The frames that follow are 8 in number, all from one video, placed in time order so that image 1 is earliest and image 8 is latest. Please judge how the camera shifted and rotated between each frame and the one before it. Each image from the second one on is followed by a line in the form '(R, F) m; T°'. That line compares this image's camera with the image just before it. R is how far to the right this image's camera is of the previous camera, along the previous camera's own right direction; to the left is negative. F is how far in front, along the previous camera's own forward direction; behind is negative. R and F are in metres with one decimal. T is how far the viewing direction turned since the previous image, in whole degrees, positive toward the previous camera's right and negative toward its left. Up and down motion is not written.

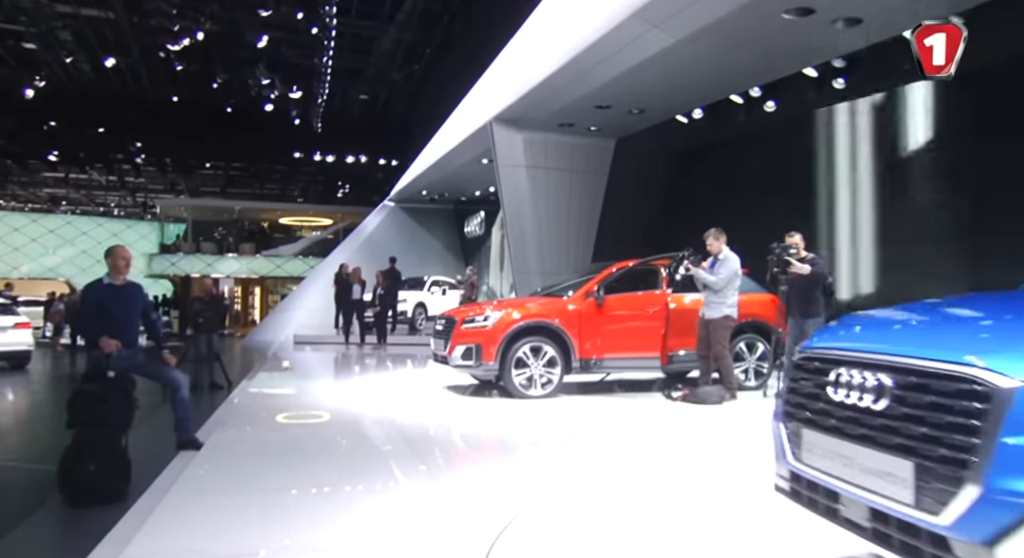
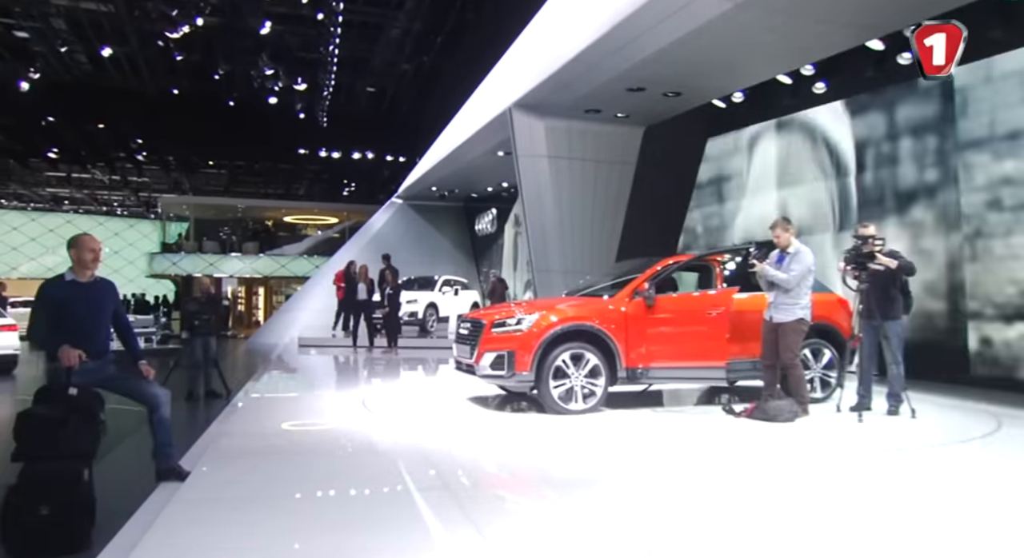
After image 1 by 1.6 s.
(-0.3, +0.8) m; 0°
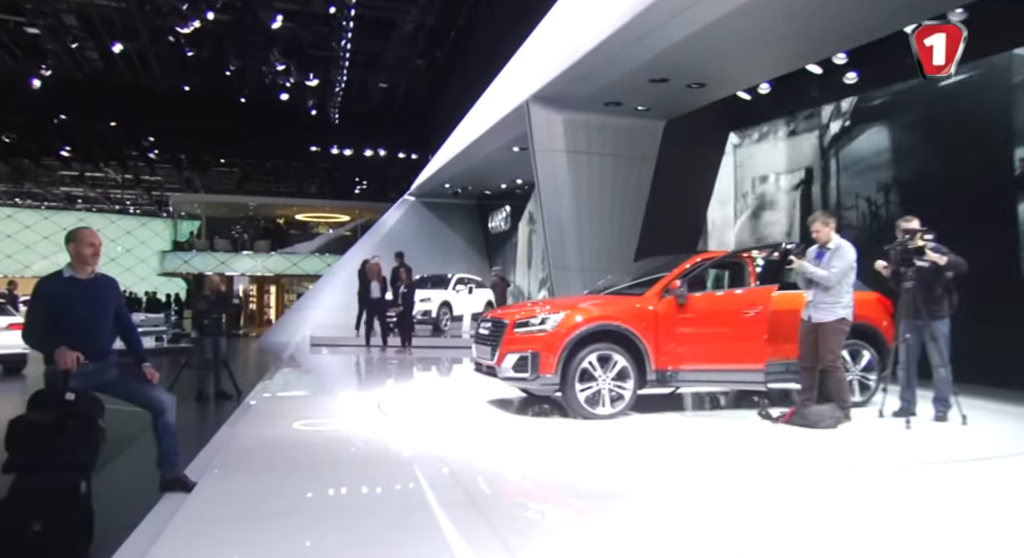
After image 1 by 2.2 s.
(-0.1, +0.3) m; -1°
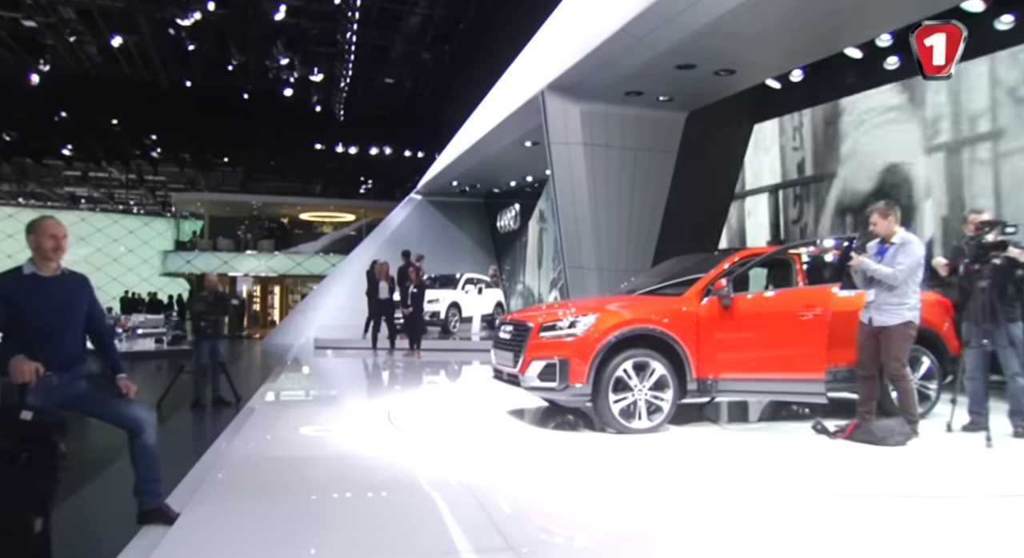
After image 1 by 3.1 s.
(-0.2, +0.5) m; 0°
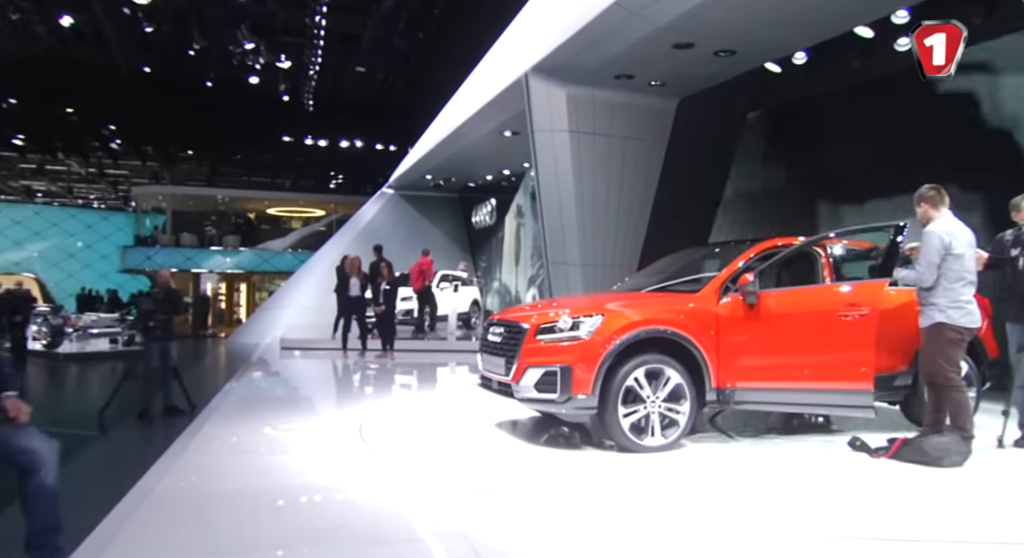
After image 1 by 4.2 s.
(-0.1, +0.7) m; +2°
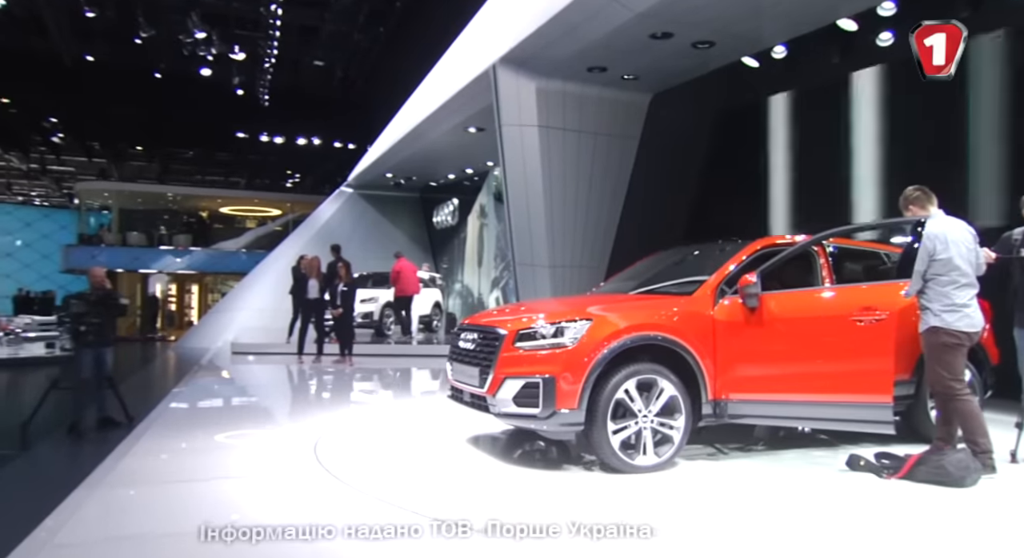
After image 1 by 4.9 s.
(-0.1, +0.5) m; +3°
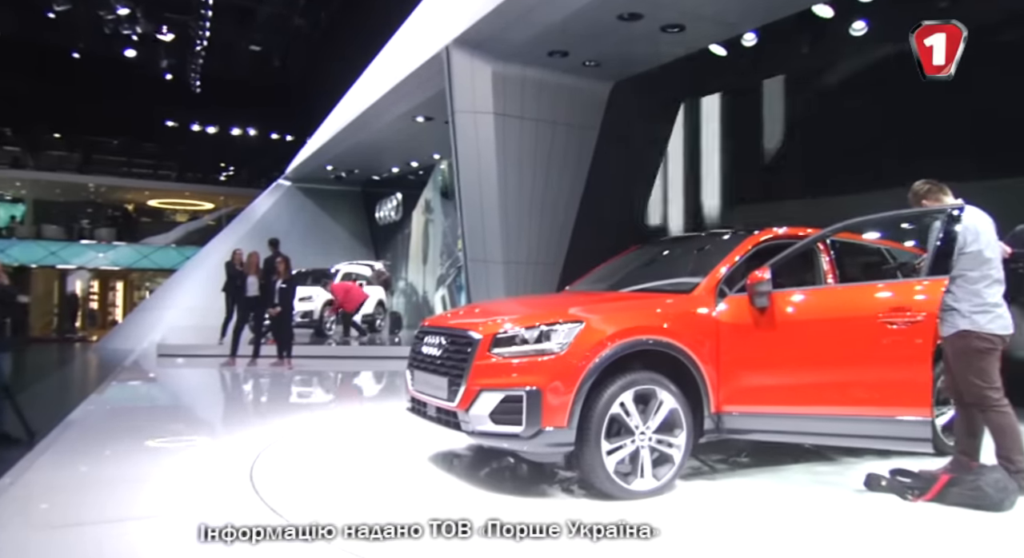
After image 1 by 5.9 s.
(-0.2, +0.6) m; +5°
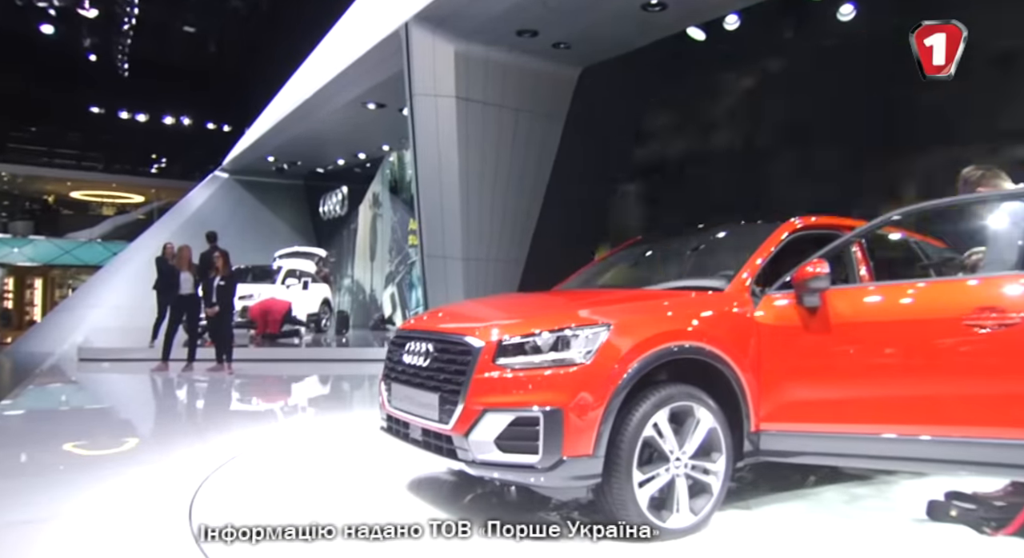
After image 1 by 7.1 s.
(-0.3, +0.6) m; +5°
